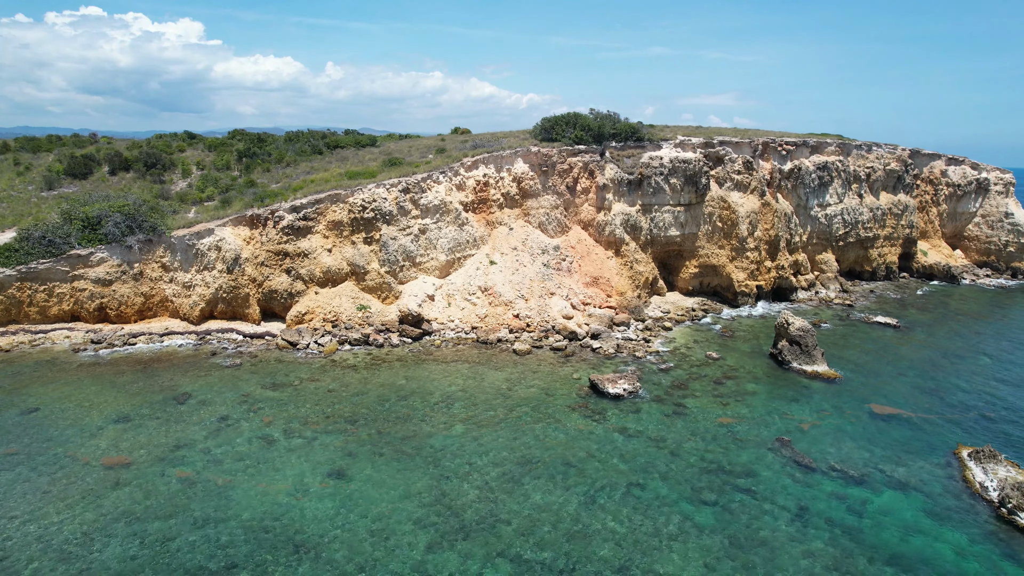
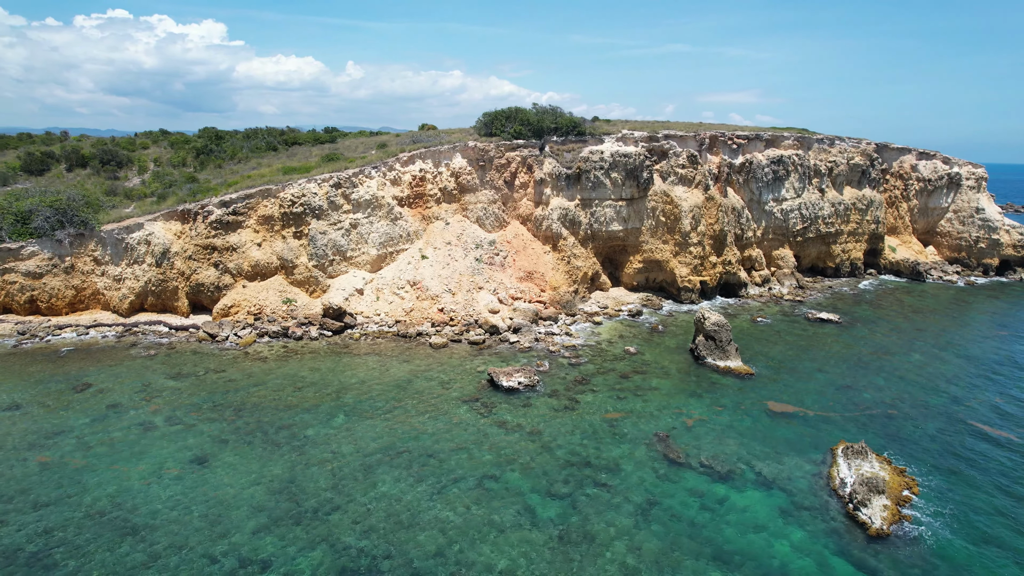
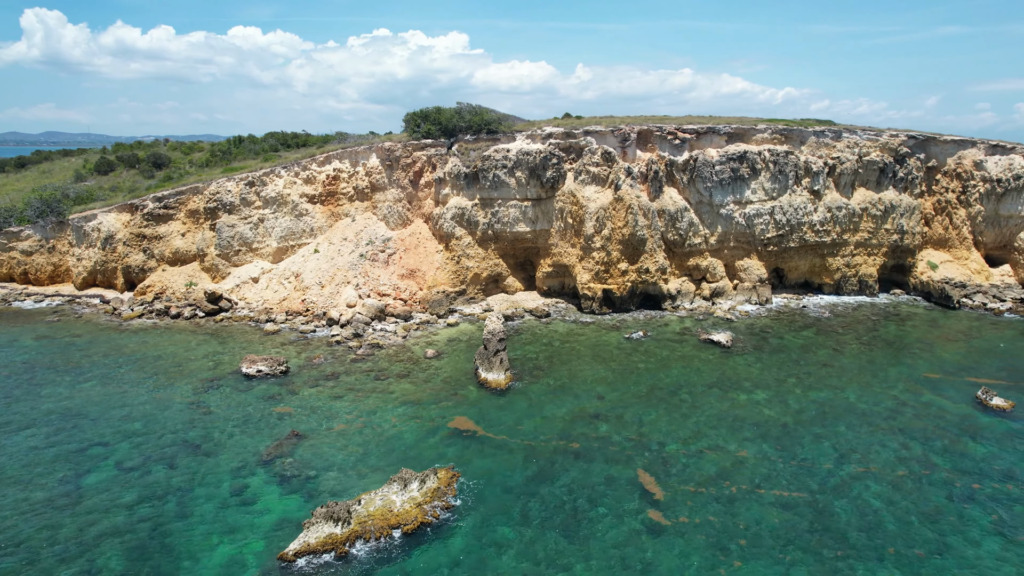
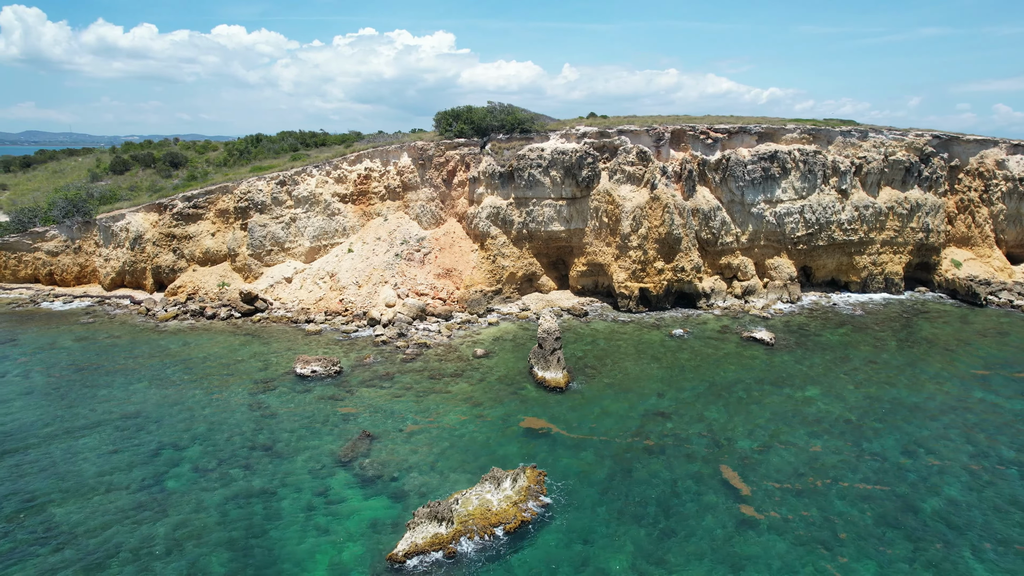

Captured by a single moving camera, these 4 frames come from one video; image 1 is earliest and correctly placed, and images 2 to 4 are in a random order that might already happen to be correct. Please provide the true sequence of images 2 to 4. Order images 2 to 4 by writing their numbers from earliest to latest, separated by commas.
2, 4, 3
